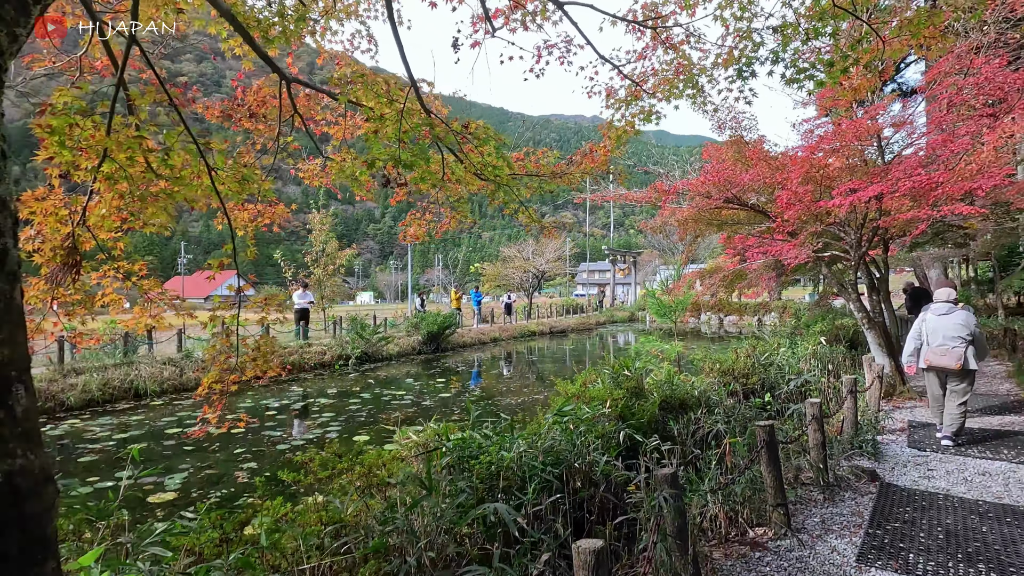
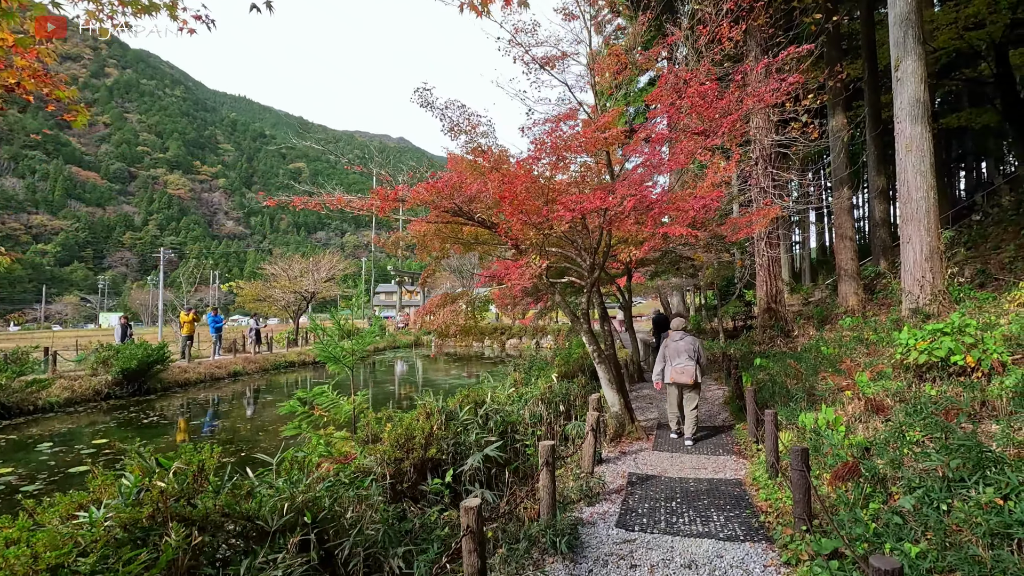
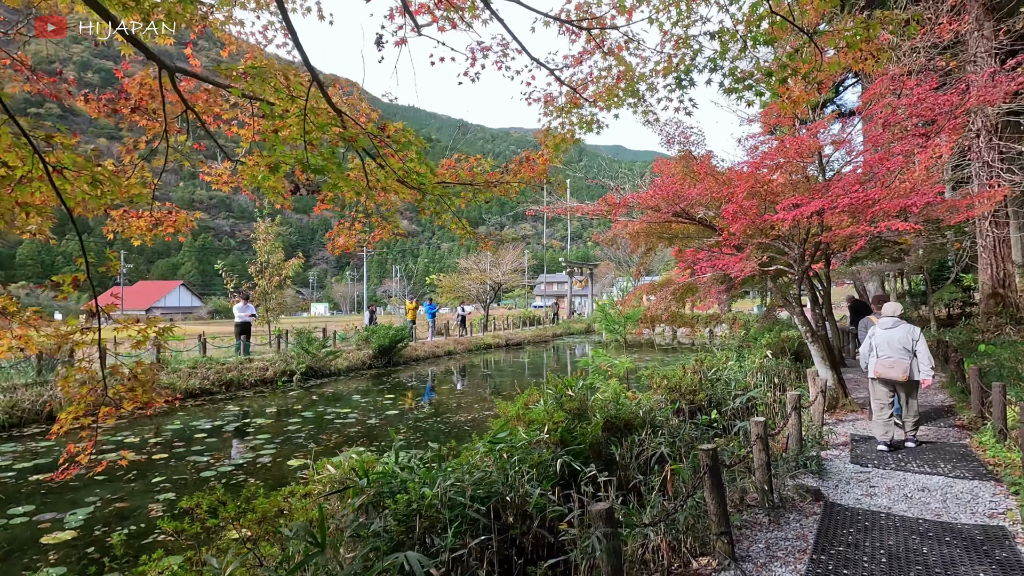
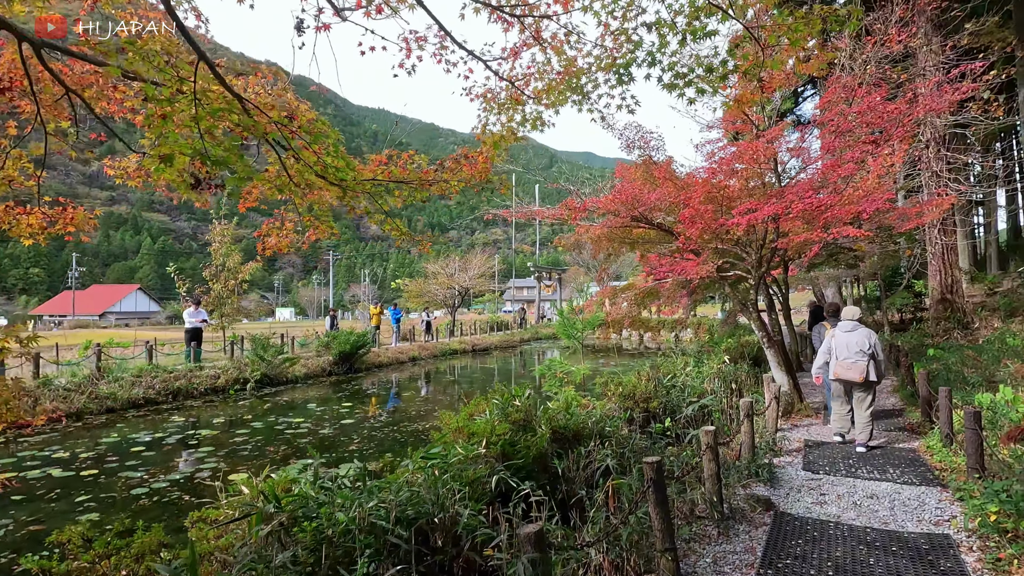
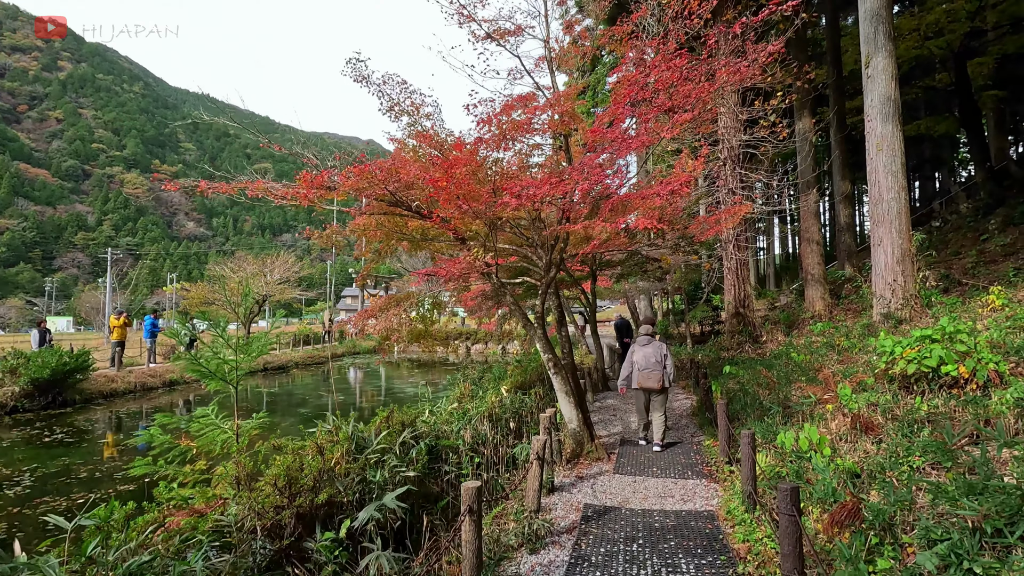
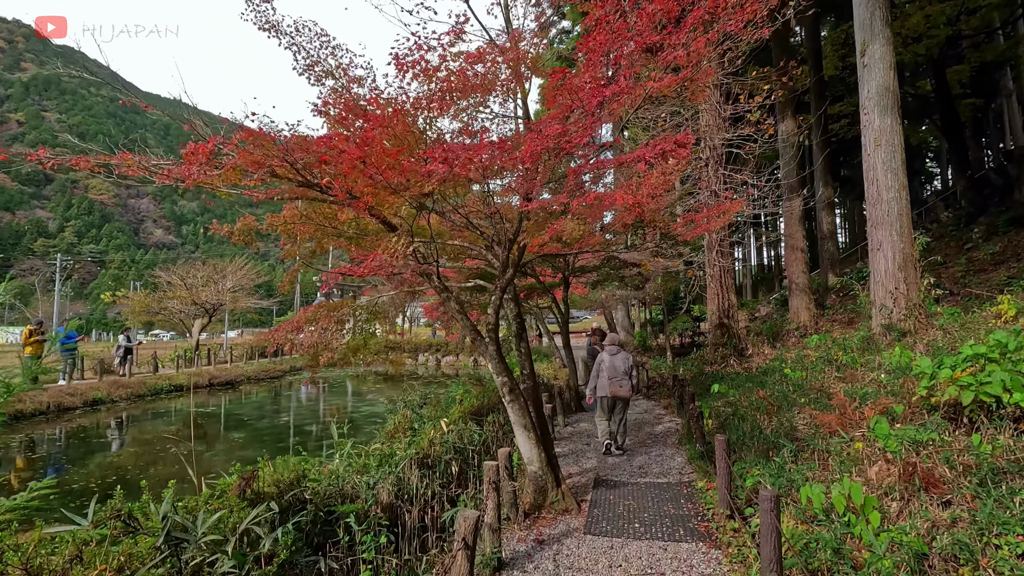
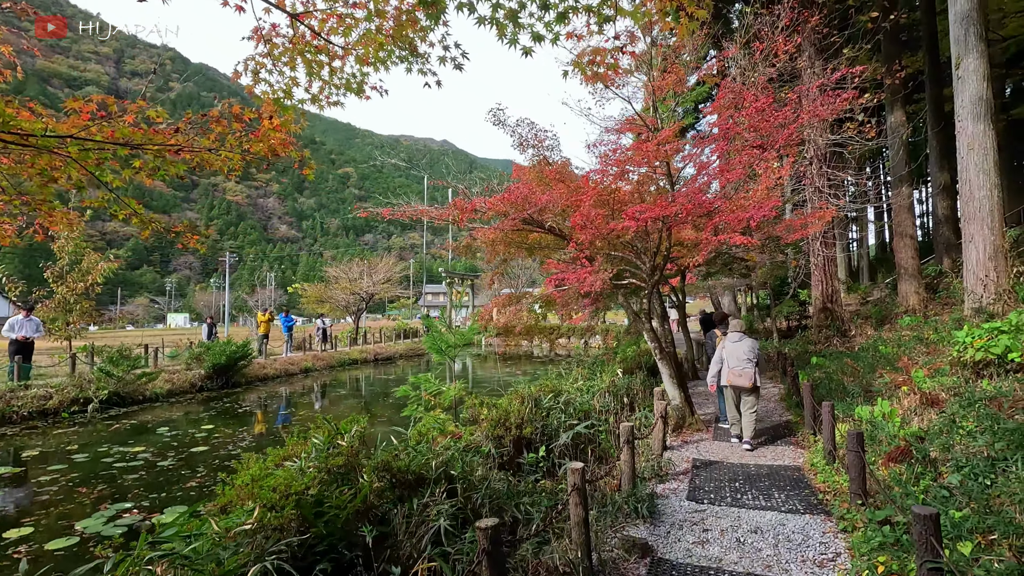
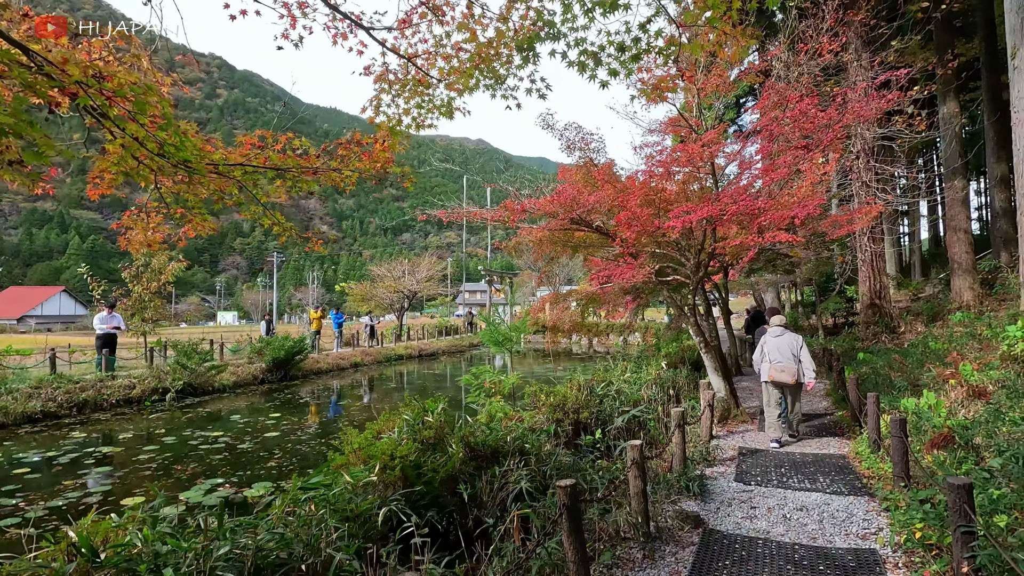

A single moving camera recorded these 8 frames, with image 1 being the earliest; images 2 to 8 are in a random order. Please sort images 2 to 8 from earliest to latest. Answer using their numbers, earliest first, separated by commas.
3, 4, 8, 7, 2, 5, 6
